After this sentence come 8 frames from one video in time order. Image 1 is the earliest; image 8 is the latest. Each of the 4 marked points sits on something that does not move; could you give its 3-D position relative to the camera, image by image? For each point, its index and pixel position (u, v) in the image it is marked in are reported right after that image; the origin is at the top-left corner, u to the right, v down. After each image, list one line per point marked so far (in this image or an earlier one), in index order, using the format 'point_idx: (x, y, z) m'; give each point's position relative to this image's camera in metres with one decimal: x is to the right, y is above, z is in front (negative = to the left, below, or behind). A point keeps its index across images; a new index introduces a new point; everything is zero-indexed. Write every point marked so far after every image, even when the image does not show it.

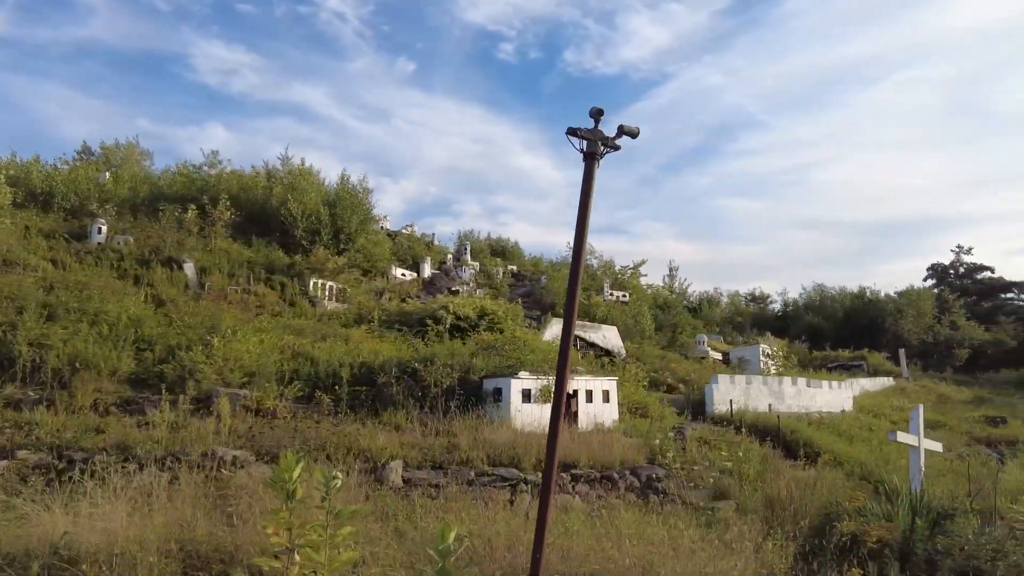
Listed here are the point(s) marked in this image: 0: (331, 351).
0: (-3.4, -1.2, +12.4) m
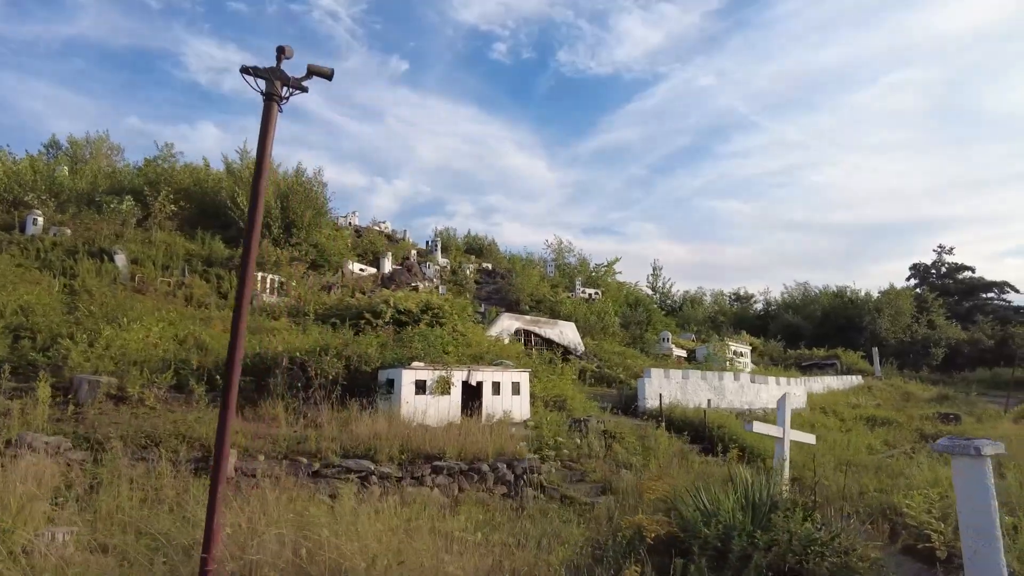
0: (-5.1, -1.0, +12.0) m
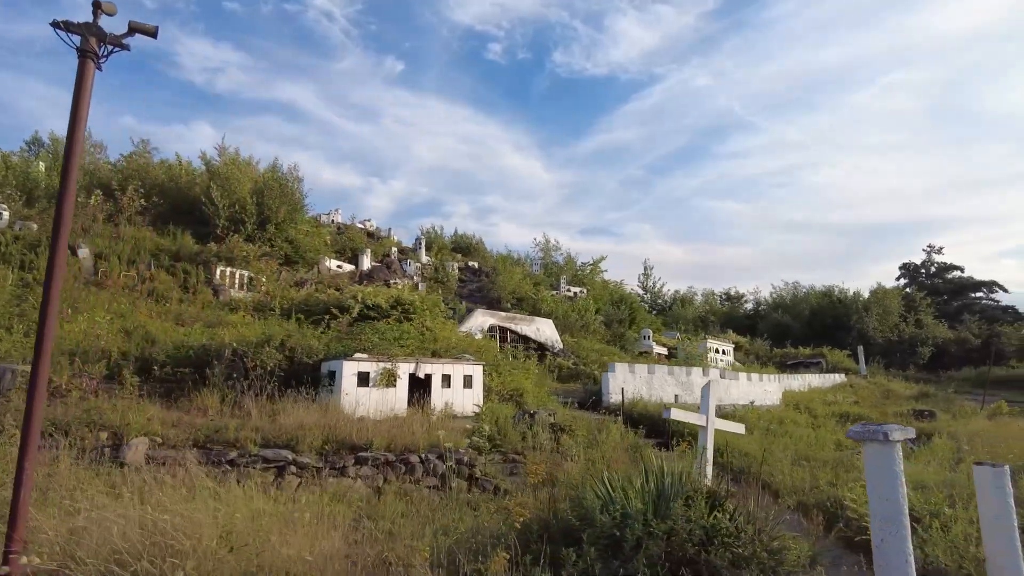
0: (-5.9, -0.8, +11.8) m
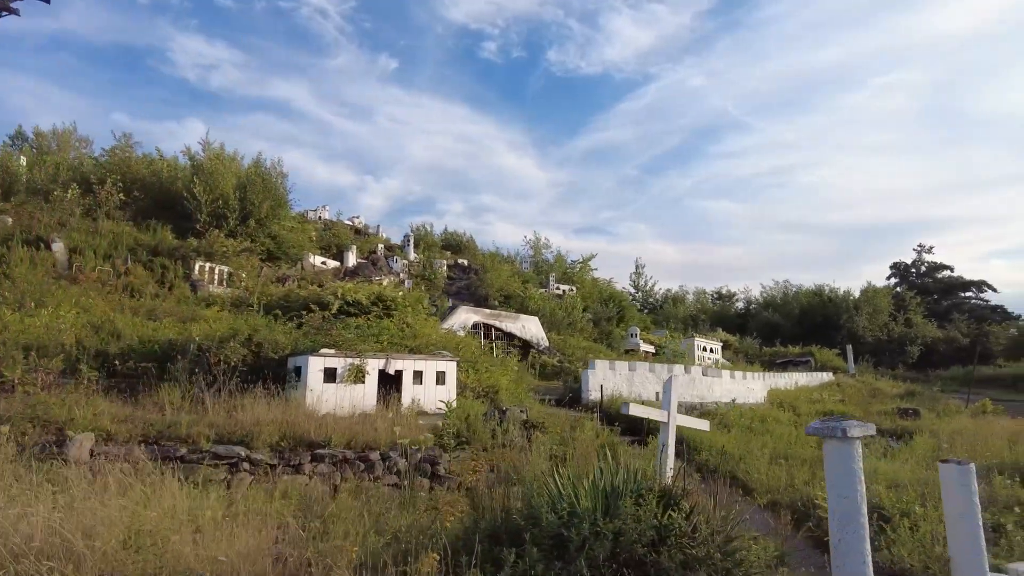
0: (-6.3, -0.7, +11.5) m
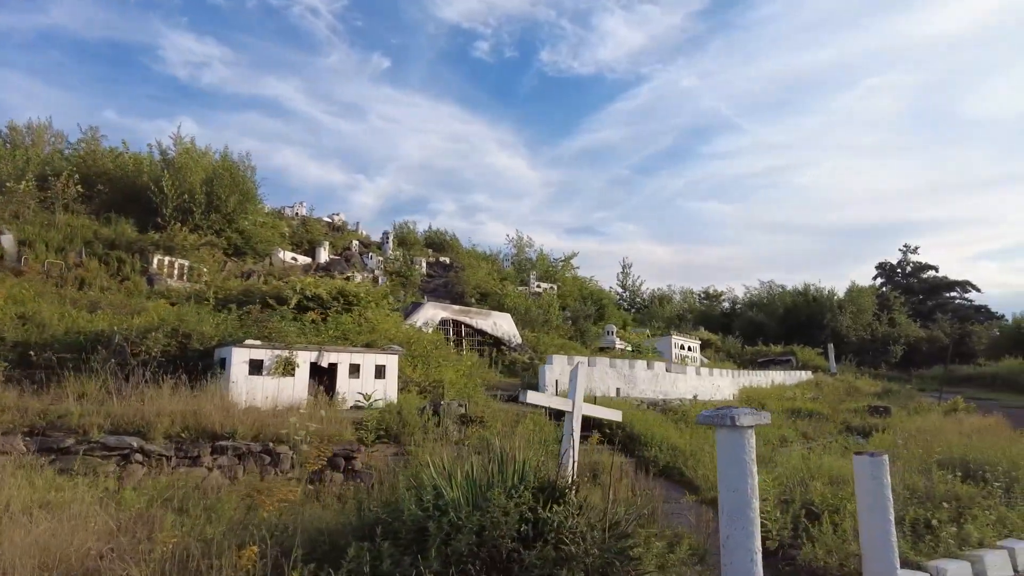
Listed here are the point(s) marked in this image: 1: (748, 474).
0: (-7.3, -0.6, +11.2) m
1: (+1.5, -1.2, +4.4) m
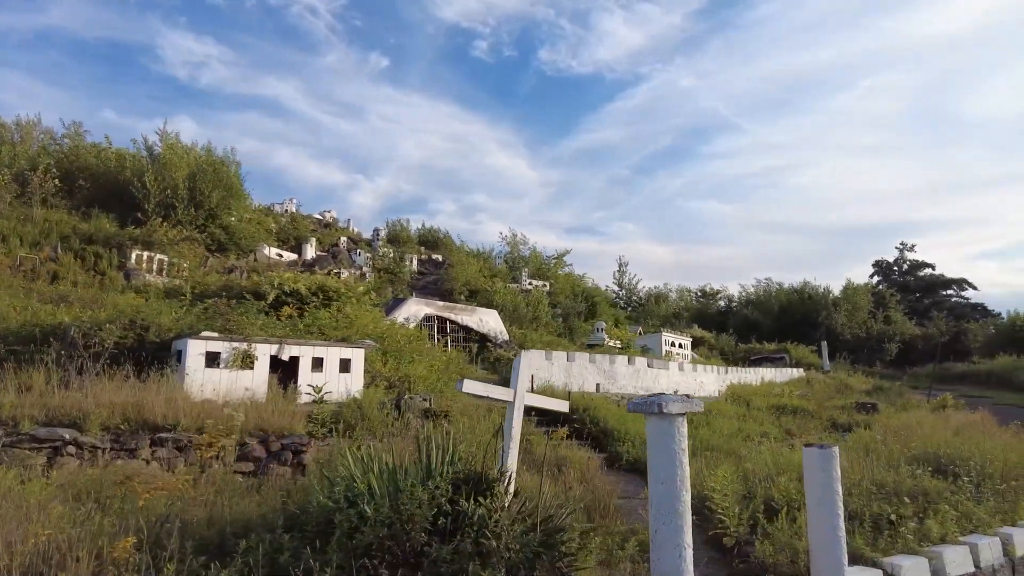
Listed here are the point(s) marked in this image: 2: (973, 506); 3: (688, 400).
0: (-7.8, -0.4, +10.9) m
1: (+1.0, -1.1, +4.1) m
2: (+4.9, -2.3, +7.0) m
3: (+1.1, -0.7, +4.2) m
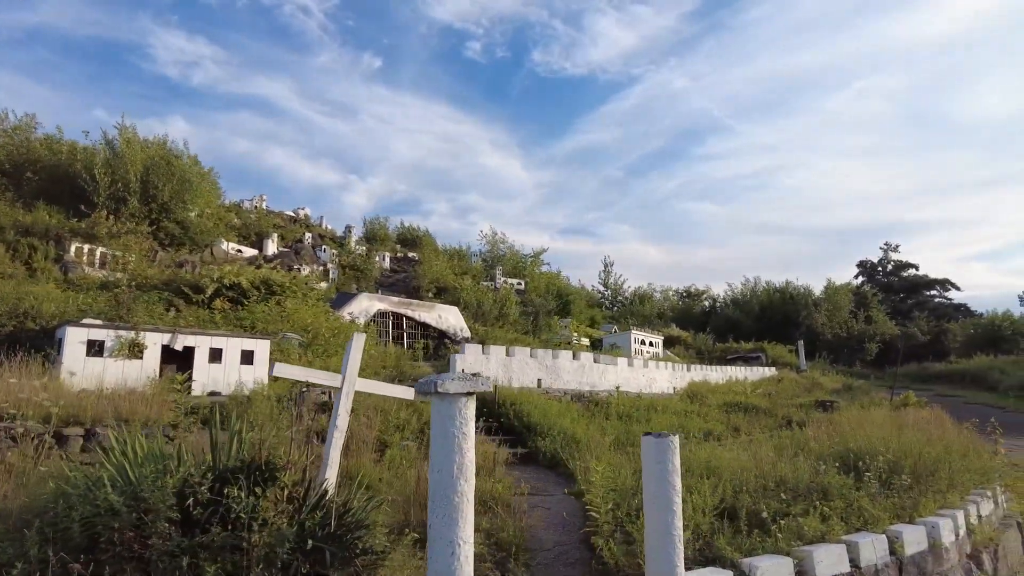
0: (-9.1, -0.2, +10.4) m
1: (-0.3, -0.9, +3.7) m
2: (+3.5, -2.1, +6.6) m
3: (-0.2, -0.5, +3.7) m
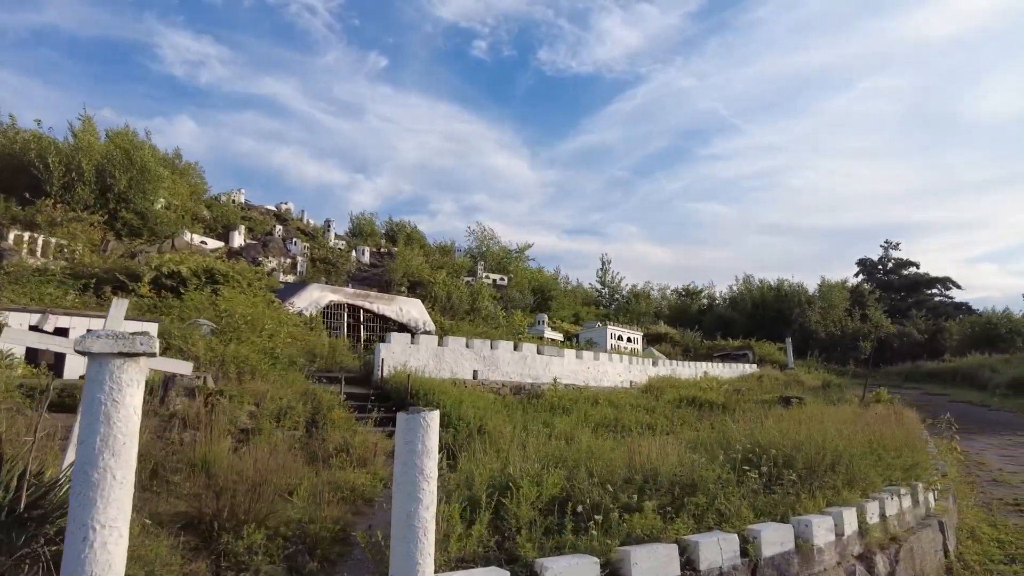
0: (-10.6, +0.1, +9.9) m
1: (-1.9, -0.6, +3.1) m
2: (+2.0, -1.8, +5.9) m
3: (-1.8, -0.2, +3.1) m
